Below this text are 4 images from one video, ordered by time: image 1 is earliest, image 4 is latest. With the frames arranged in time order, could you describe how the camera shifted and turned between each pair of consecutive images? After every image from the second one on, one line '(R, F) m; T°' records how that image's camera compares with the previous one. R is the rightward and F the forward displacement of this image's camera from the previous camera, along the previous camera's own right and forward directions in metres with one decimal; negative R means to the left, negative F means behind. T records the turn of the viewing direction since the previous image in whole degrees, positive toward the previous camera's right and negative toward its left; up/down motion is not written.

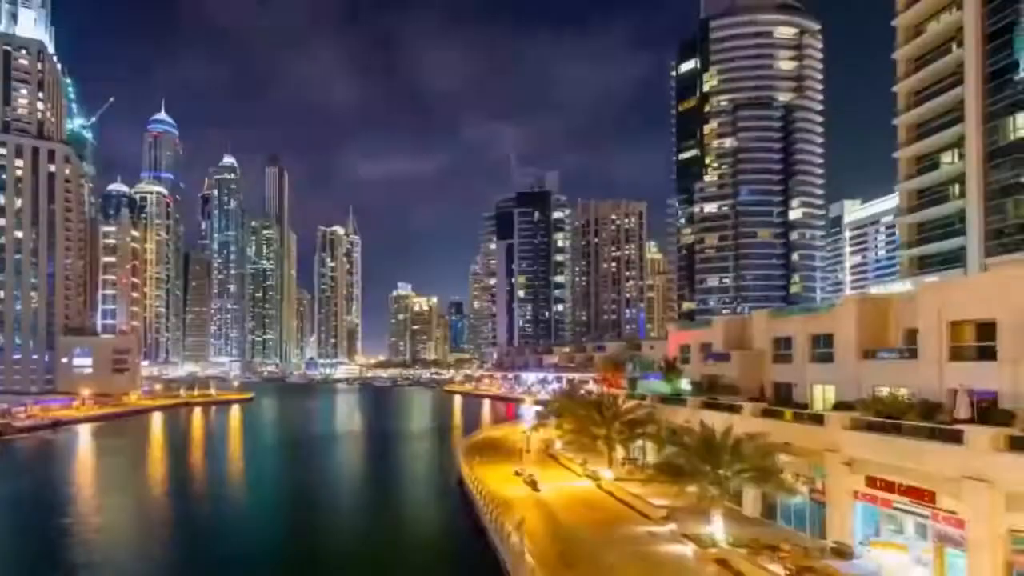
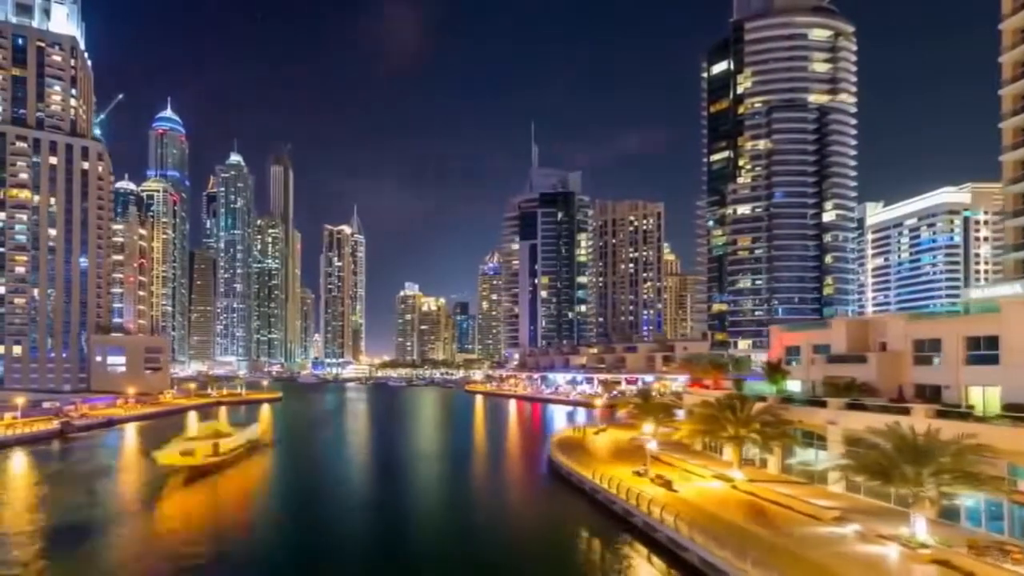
(-6.2, 0.0) m; 0°
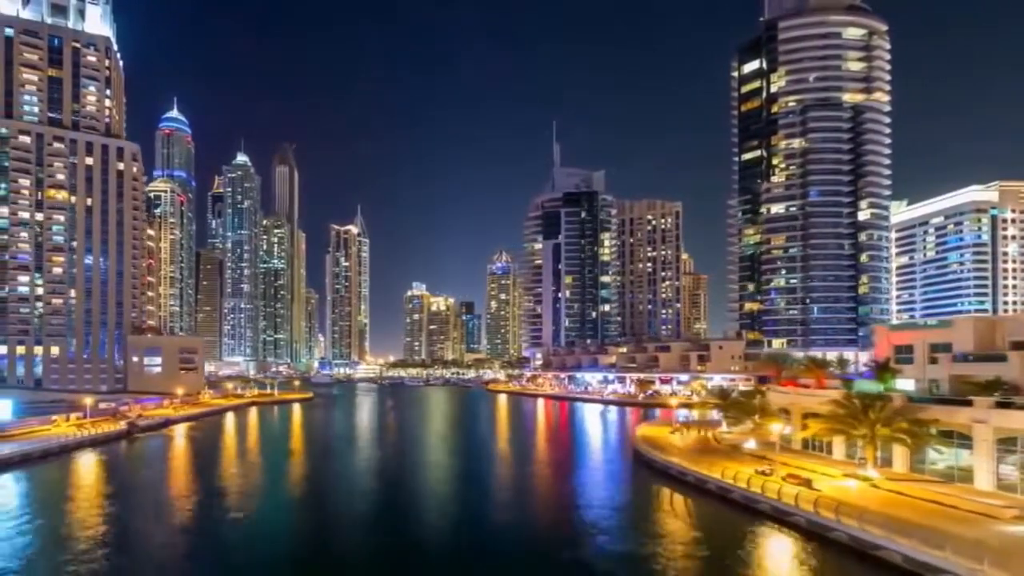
(-6.4, 0.0) m; 0°
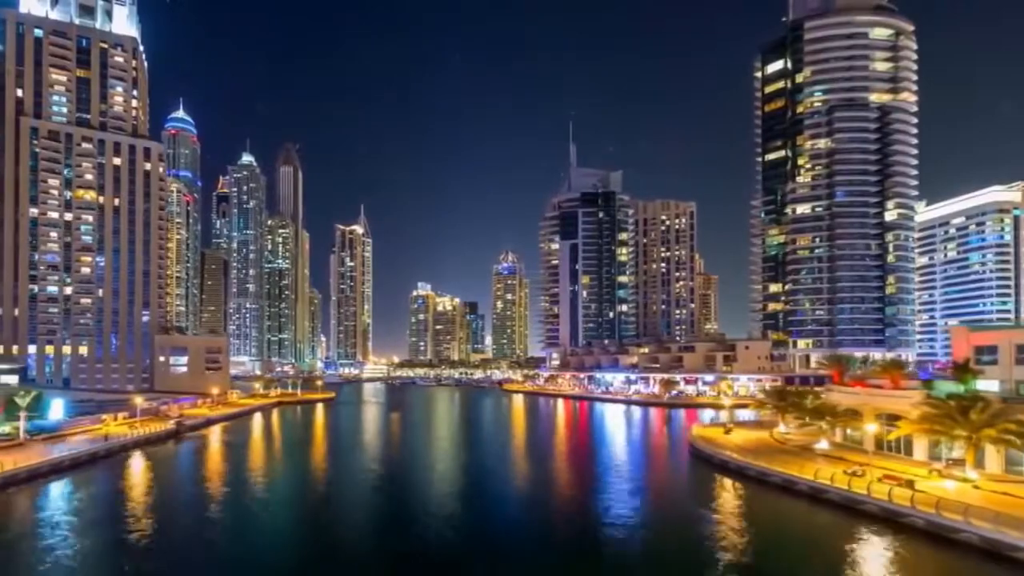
(-4.7, +0.1) m; 0°
